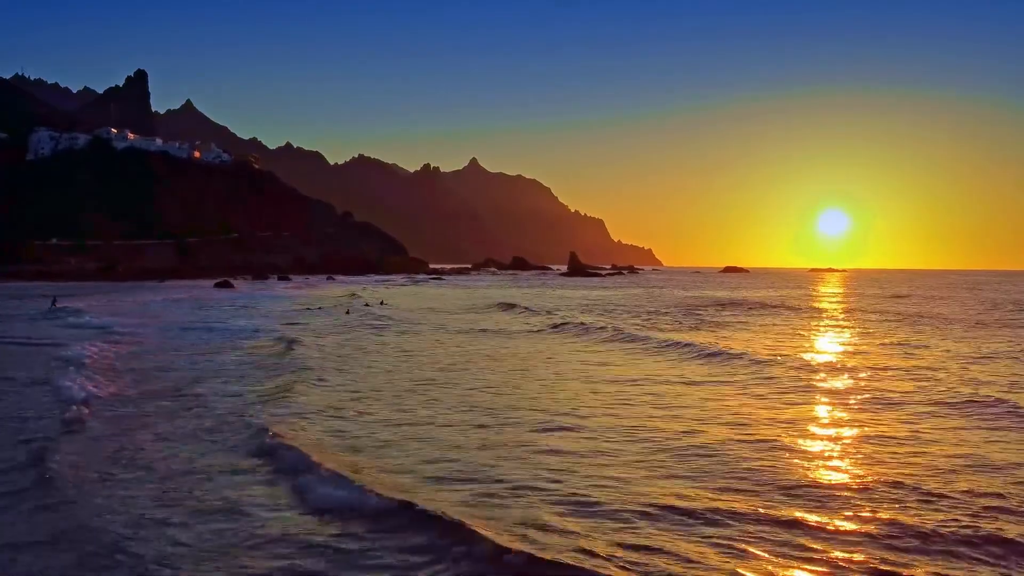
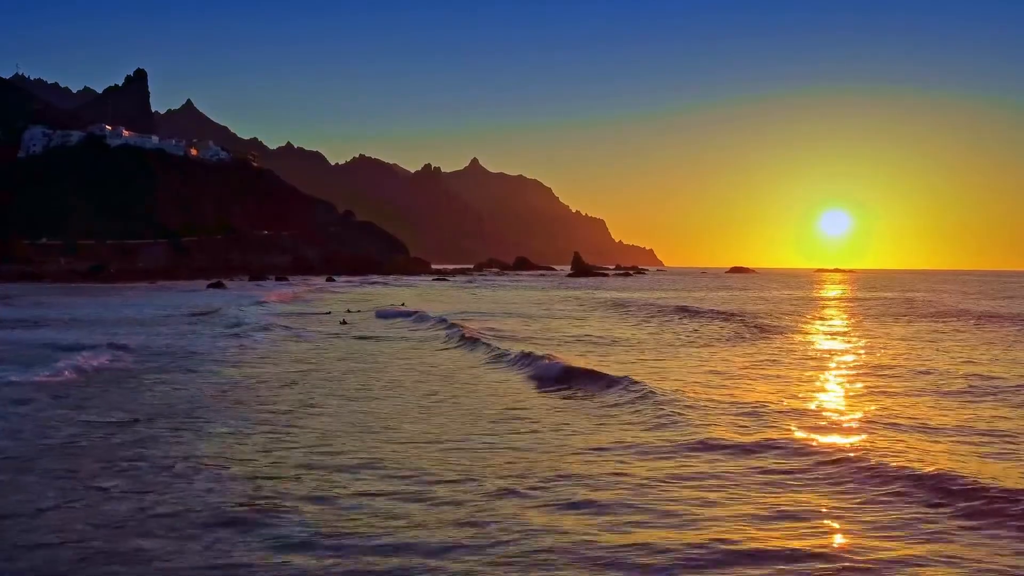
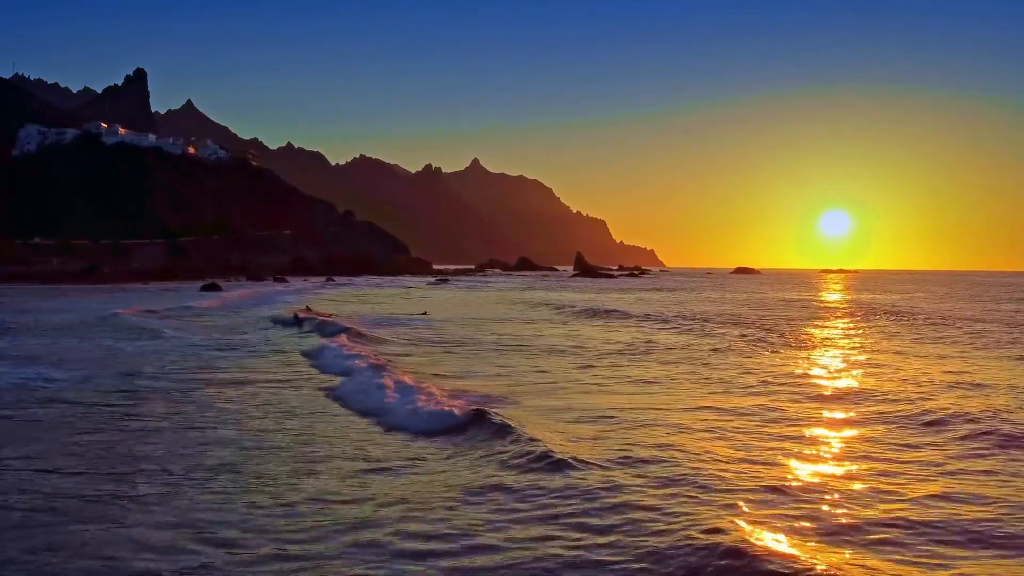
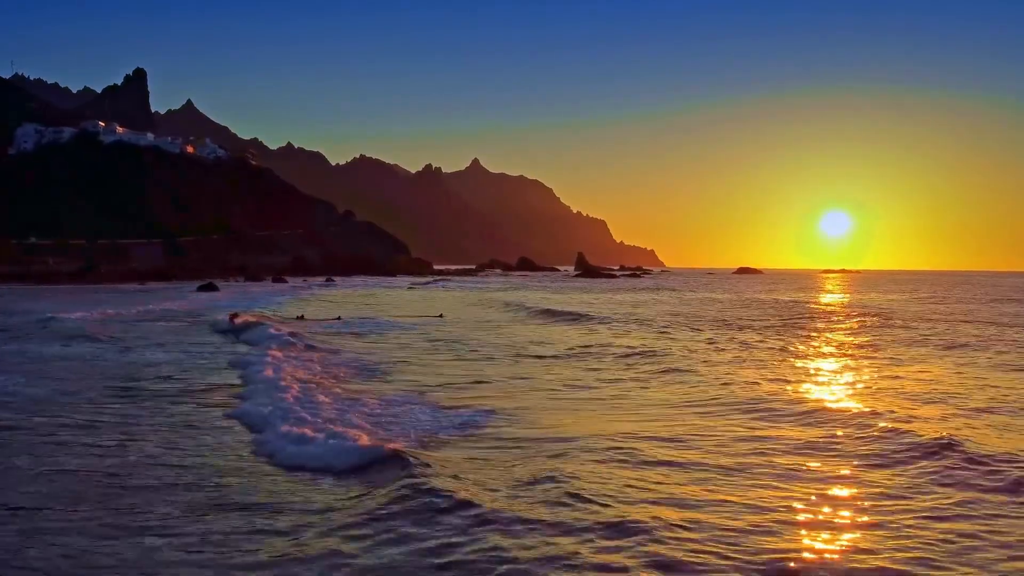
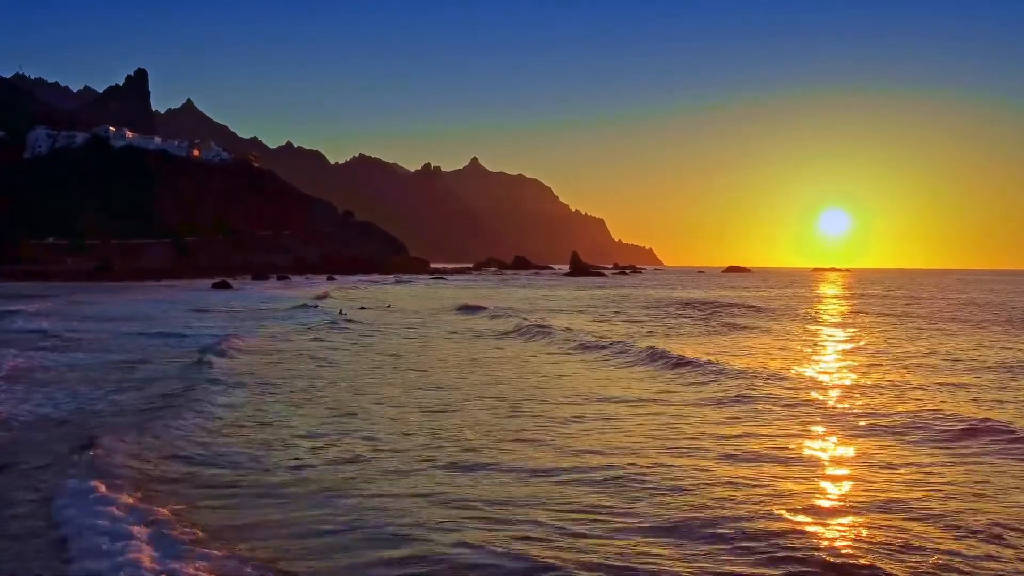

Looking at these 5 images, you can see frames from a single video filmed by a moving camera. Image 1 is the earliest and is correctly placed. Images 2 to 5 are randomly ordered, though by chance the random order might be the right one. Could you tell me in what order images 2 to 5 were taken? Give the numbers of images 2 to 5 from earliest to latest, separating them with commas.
5, 2, 3, 4
